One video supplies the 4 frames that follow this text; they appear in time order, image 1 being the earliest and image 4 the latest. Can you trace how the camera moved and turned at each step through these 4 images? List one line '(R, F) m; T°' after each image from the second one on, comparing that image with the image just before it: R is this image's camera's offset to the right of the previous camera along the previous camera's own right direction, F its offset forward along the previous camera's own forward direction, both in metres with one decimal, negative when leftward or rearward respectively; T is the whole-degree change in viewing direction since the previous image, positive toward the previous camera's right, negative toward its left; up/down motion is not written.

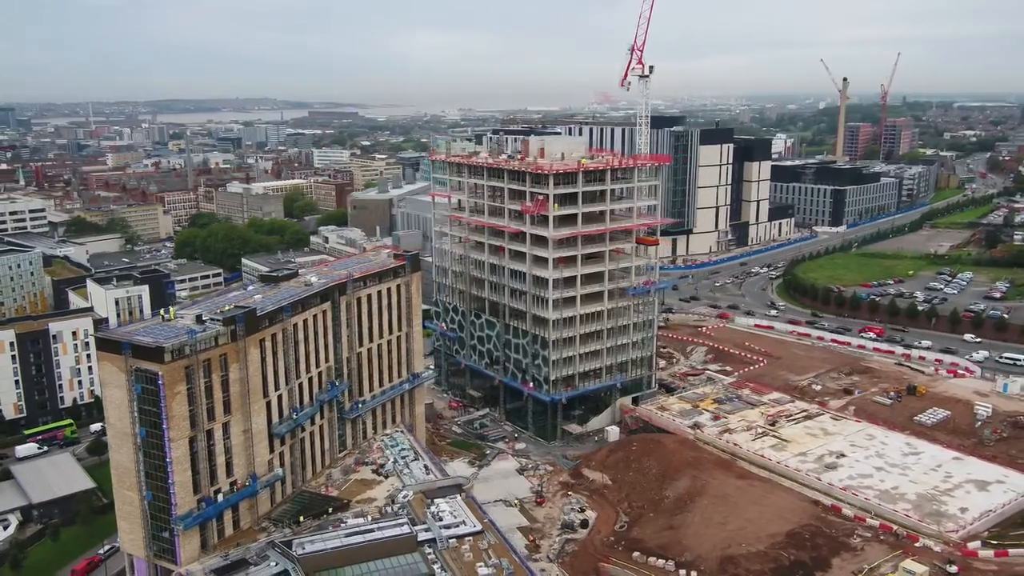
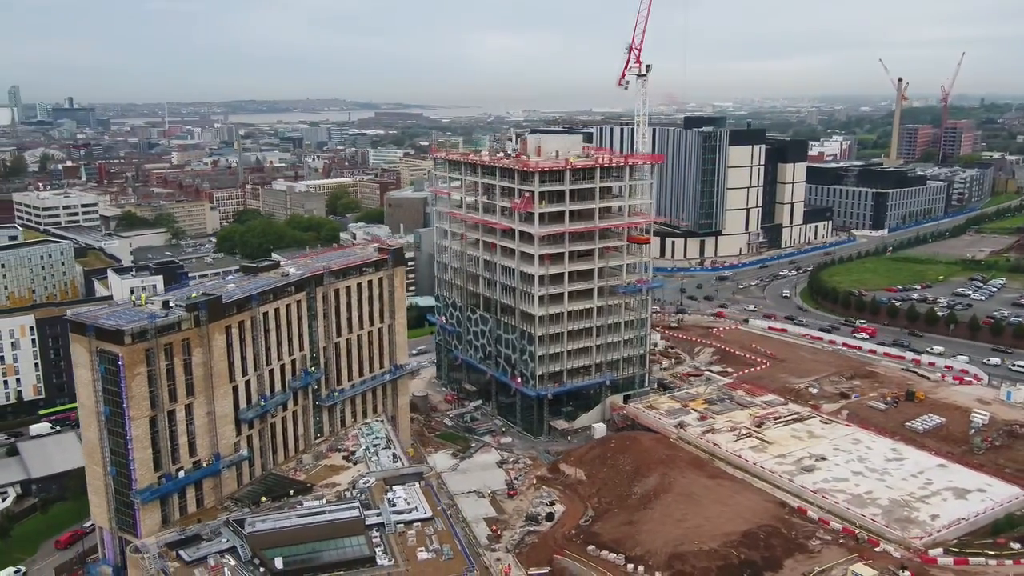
(+5.3, -0.6) m; -4°
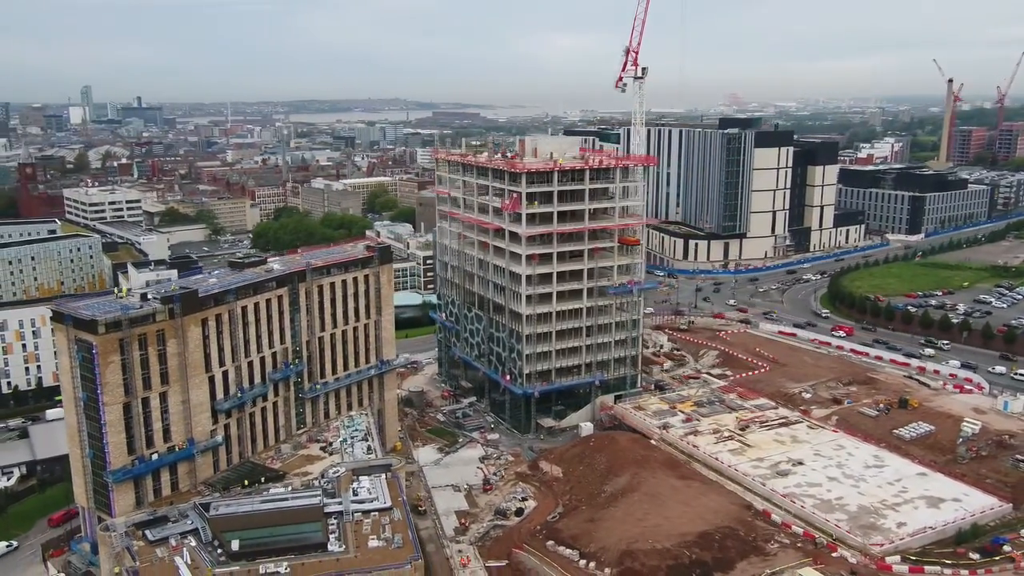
(+4.8, -0.8) m; -4°
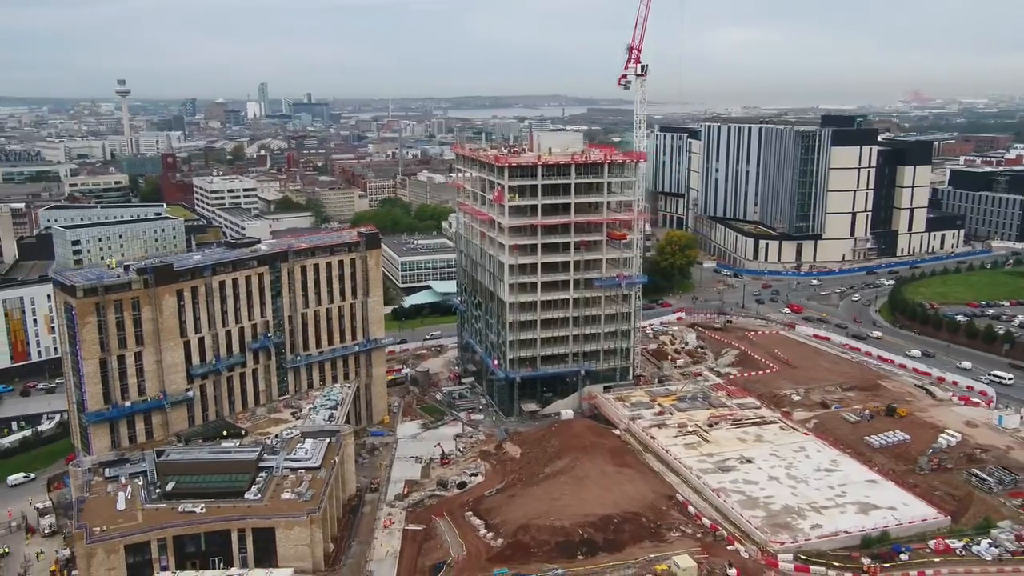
(+12.4, -1.7) m; -10°
